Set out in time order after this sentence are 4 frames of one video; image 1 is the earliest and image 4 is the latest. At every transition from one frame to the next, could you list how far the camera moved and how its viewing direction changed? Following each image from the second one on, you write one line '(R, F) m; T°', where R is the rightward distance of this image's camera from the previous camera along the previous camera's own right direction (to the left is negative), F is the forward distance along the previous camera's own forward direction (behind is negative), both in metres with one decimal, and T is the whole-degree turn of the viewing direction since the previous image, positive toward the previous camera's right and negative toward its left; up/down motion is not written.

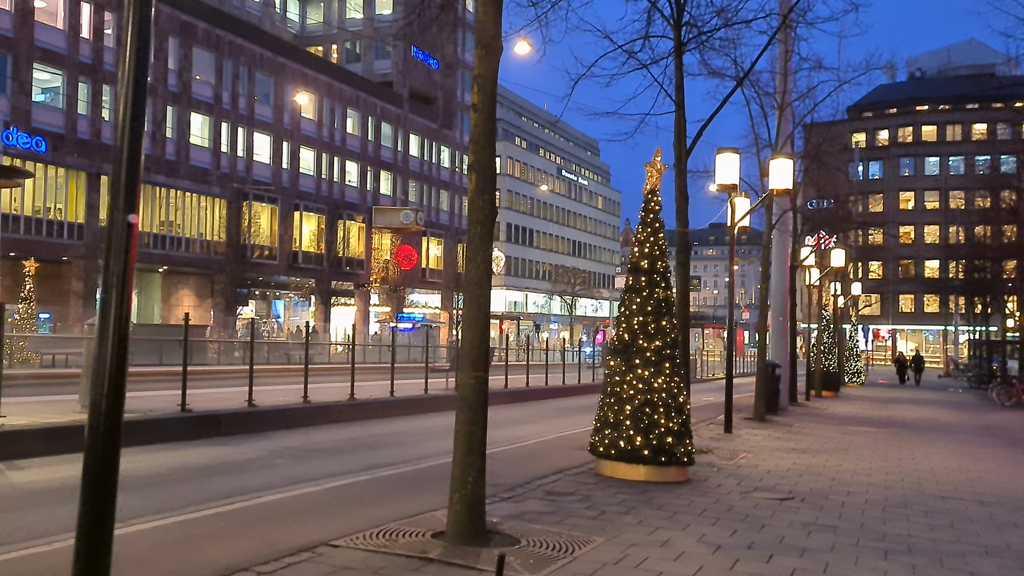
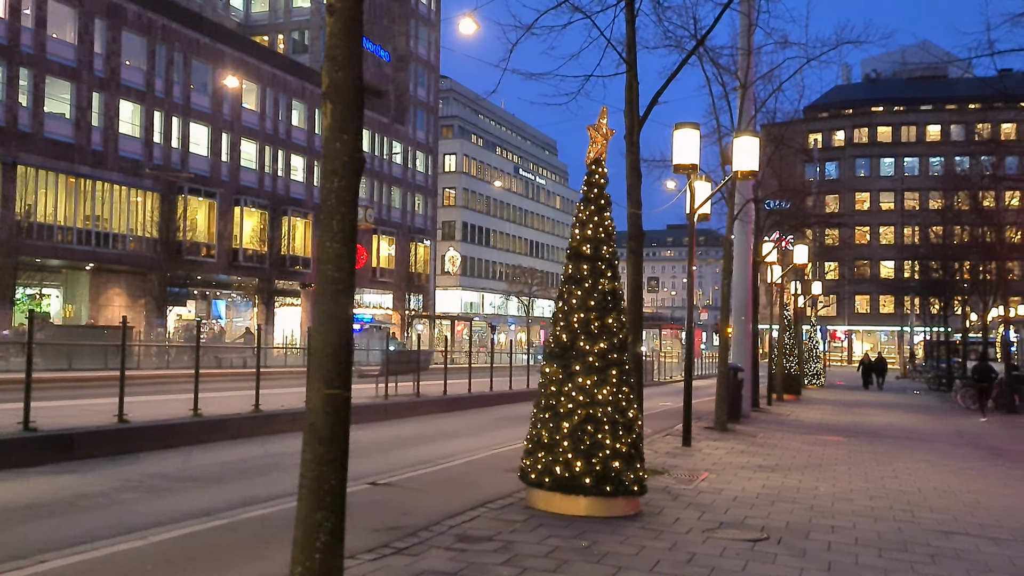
(+0.5, +1.9) m; +3°
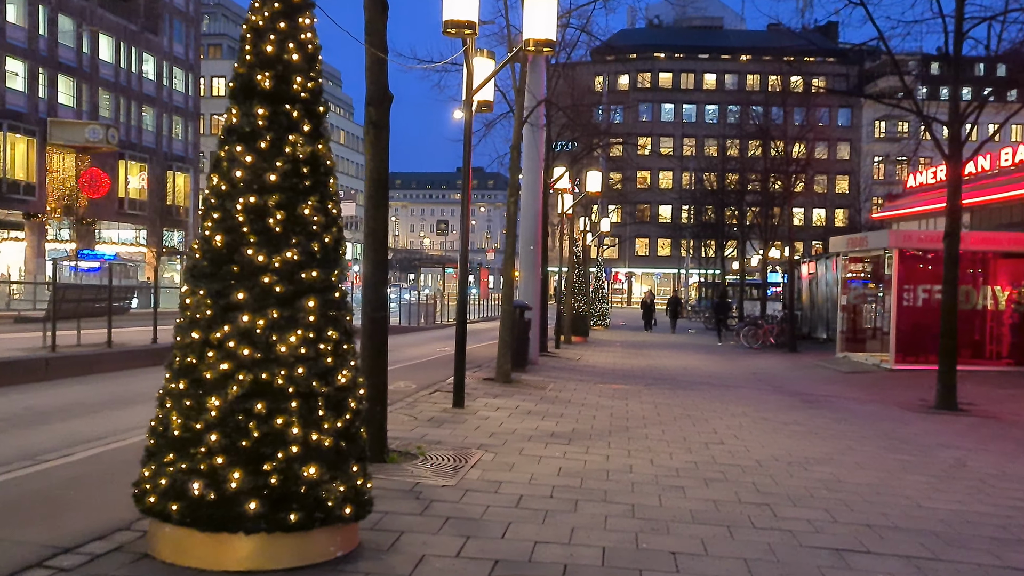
(+0.9, +3.6) m; +14°
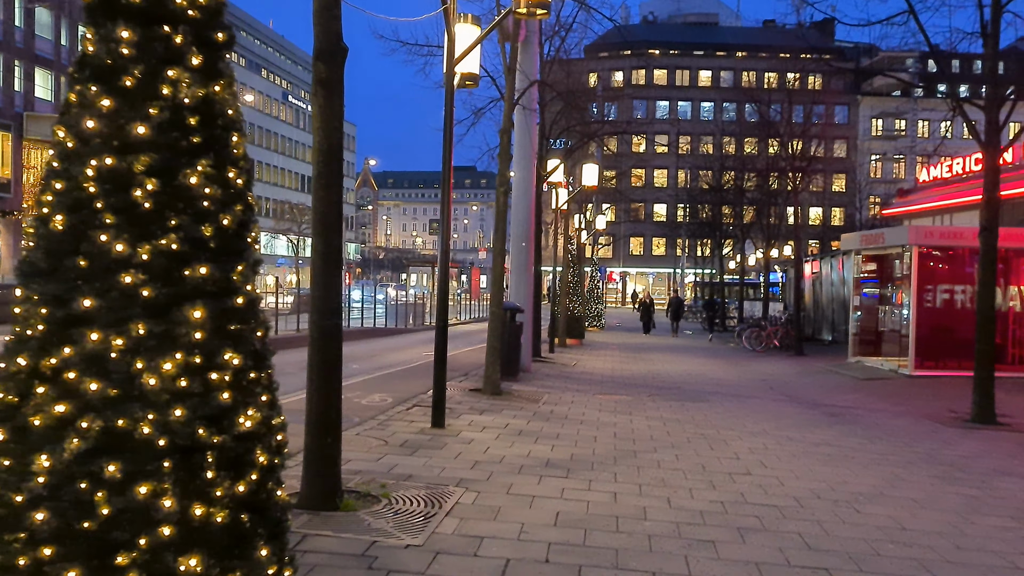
(+0.1, +1.4) m; 0°
